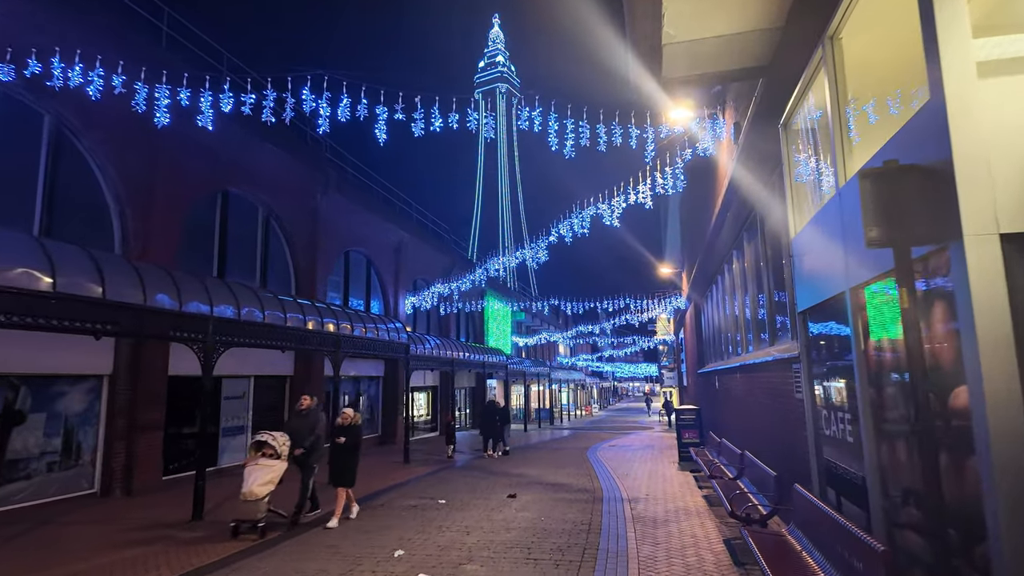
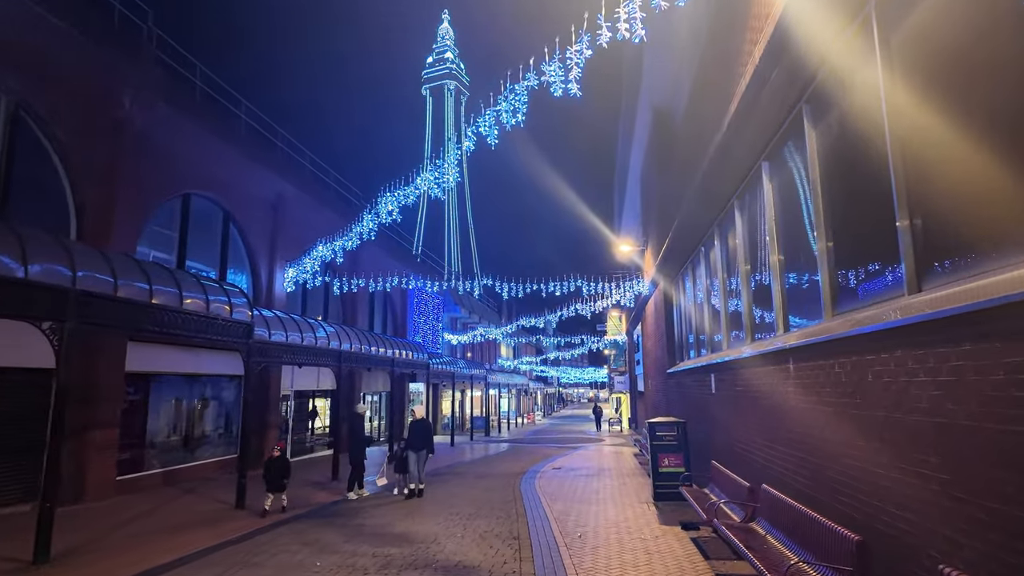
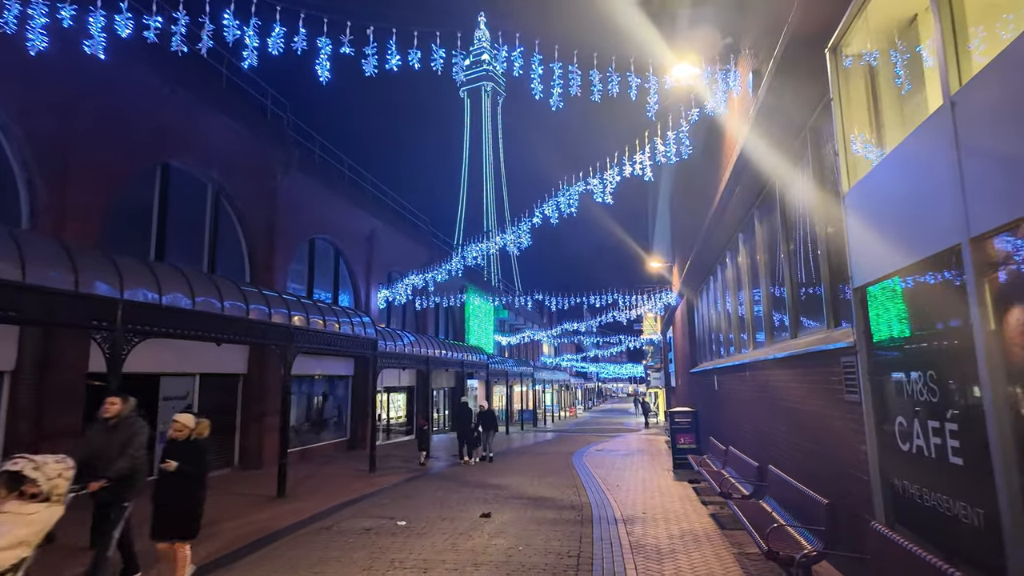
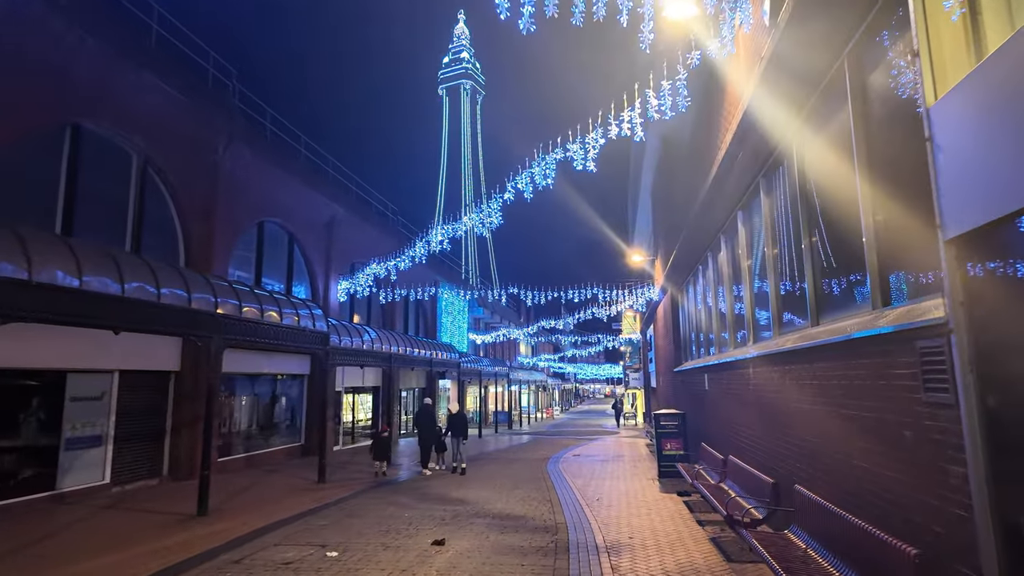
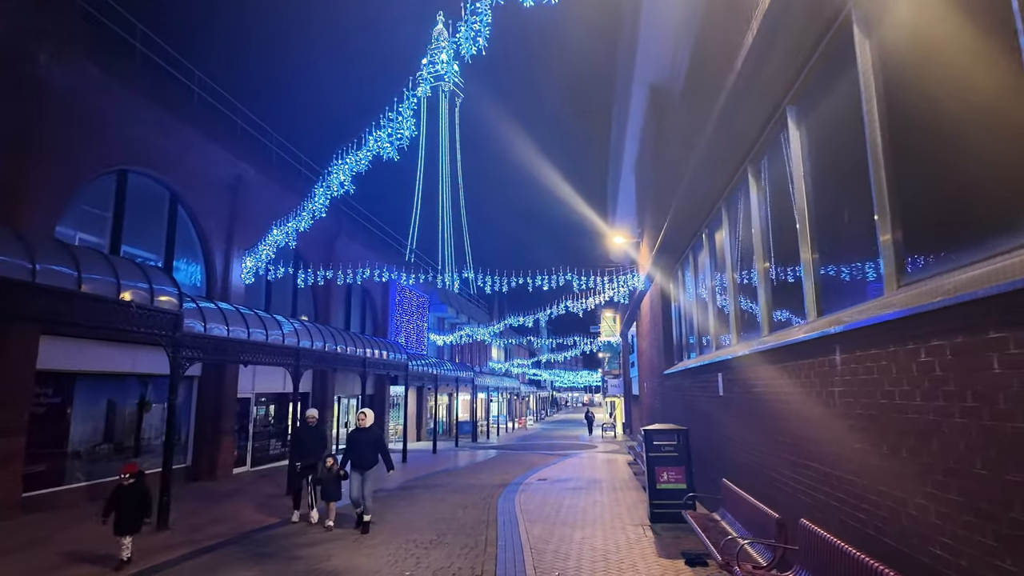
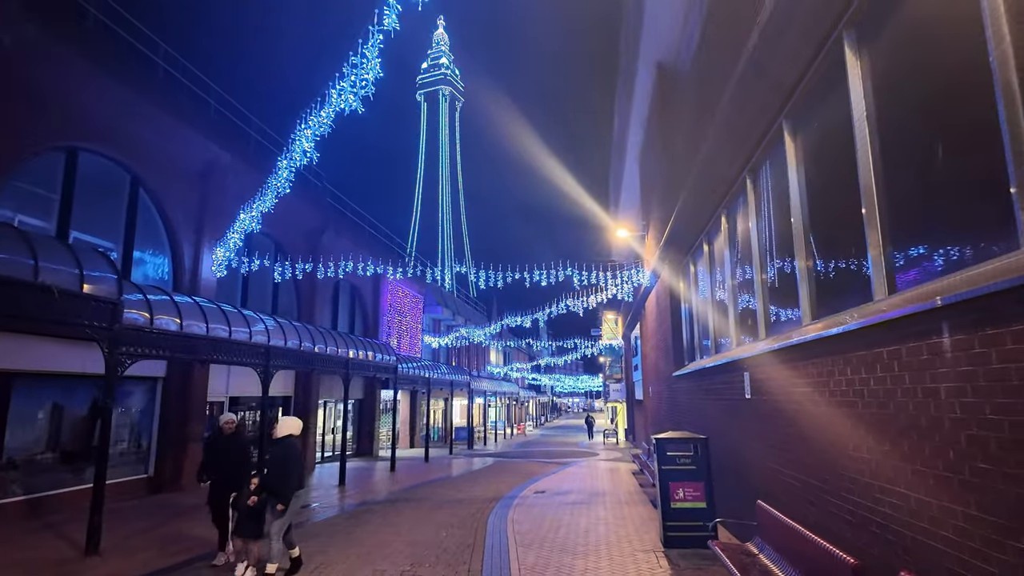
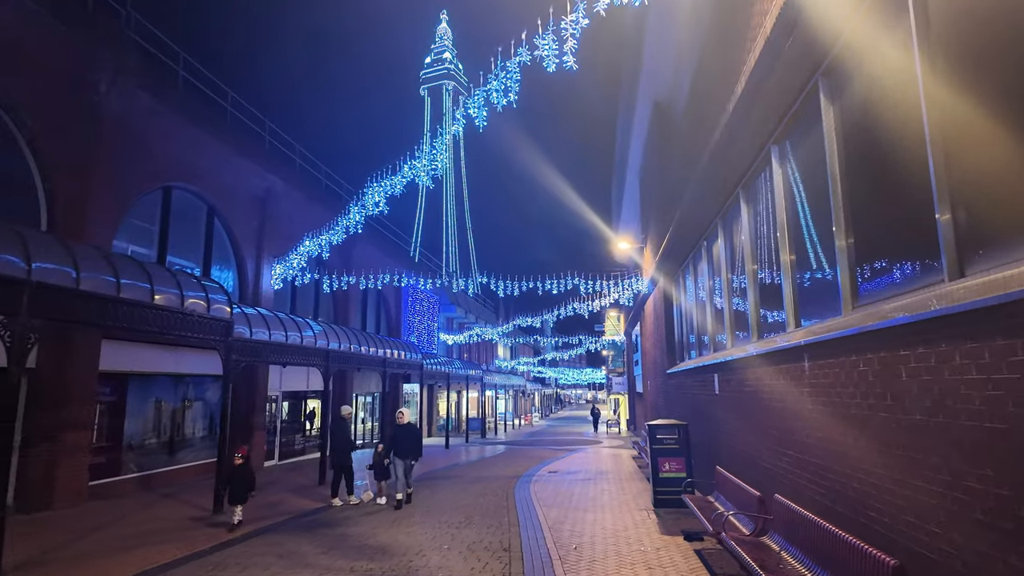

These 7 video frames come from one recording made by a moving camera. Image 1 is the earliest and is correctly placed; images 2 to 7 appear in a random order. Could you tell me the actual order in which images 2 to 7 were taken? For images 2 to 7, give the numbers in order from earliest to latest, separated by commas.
3, 4, 2, 7, 5, 6
